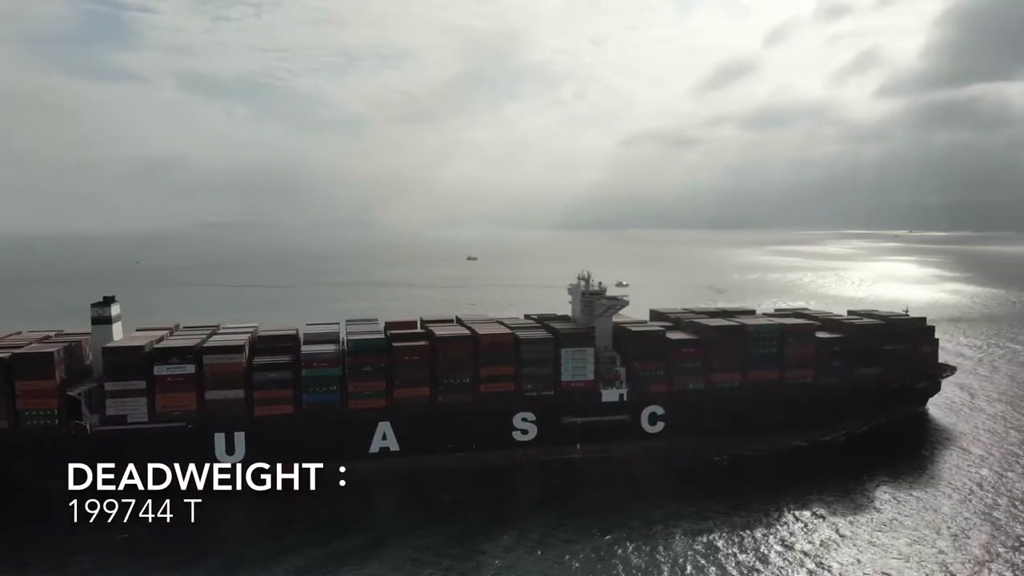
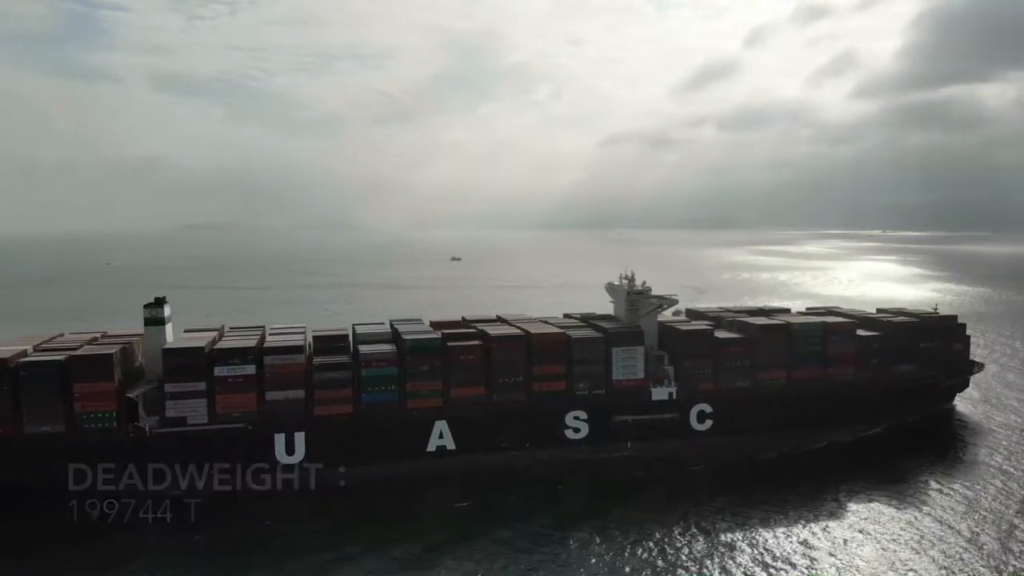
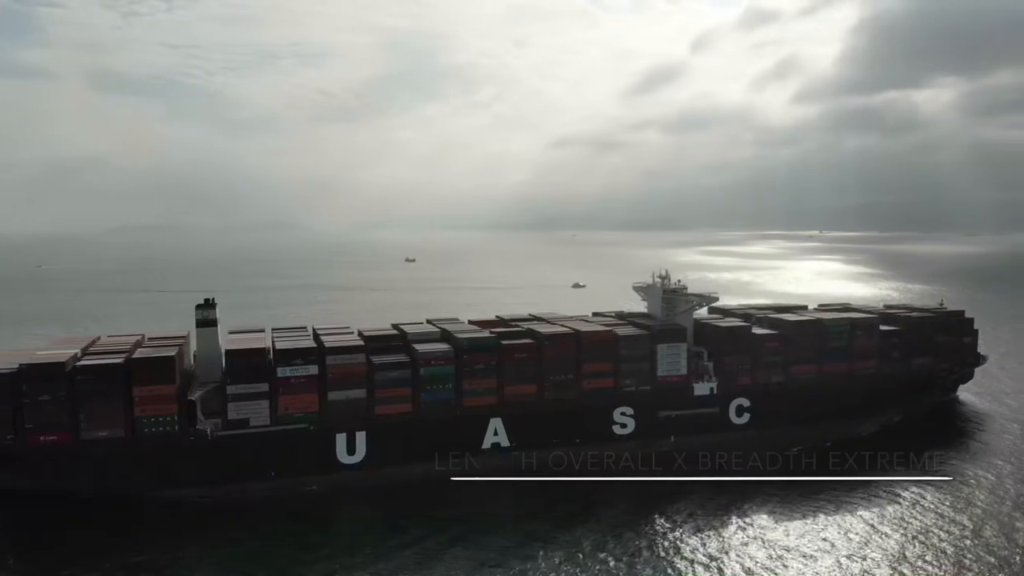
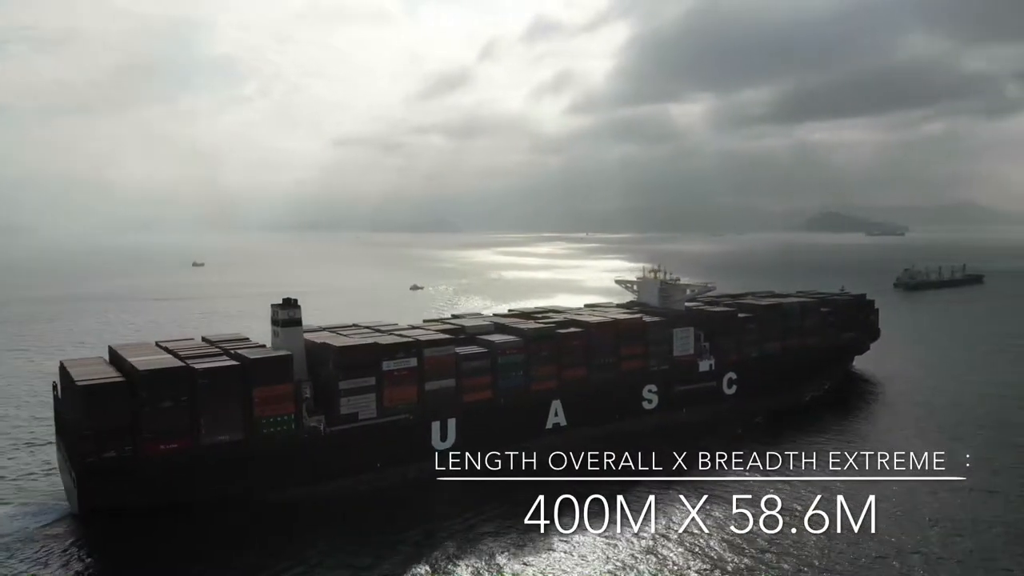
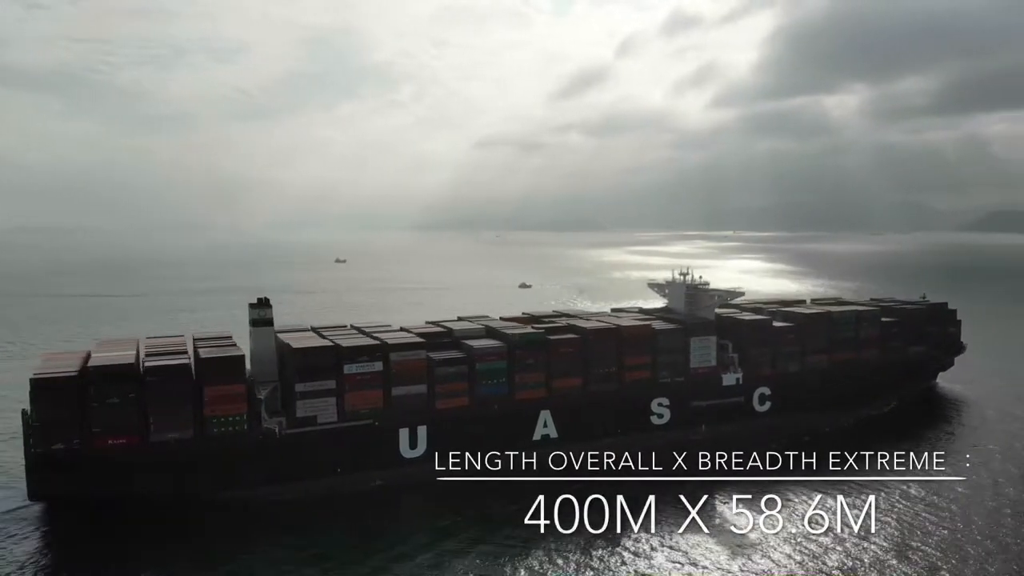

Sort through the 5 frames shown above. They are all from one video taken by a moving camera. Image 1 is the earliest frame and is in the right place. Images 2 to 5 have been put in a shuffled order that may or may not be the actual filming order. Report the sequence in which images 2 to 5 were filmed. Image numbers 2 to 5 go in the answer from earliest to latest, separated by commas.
2, 3, 5, 4
